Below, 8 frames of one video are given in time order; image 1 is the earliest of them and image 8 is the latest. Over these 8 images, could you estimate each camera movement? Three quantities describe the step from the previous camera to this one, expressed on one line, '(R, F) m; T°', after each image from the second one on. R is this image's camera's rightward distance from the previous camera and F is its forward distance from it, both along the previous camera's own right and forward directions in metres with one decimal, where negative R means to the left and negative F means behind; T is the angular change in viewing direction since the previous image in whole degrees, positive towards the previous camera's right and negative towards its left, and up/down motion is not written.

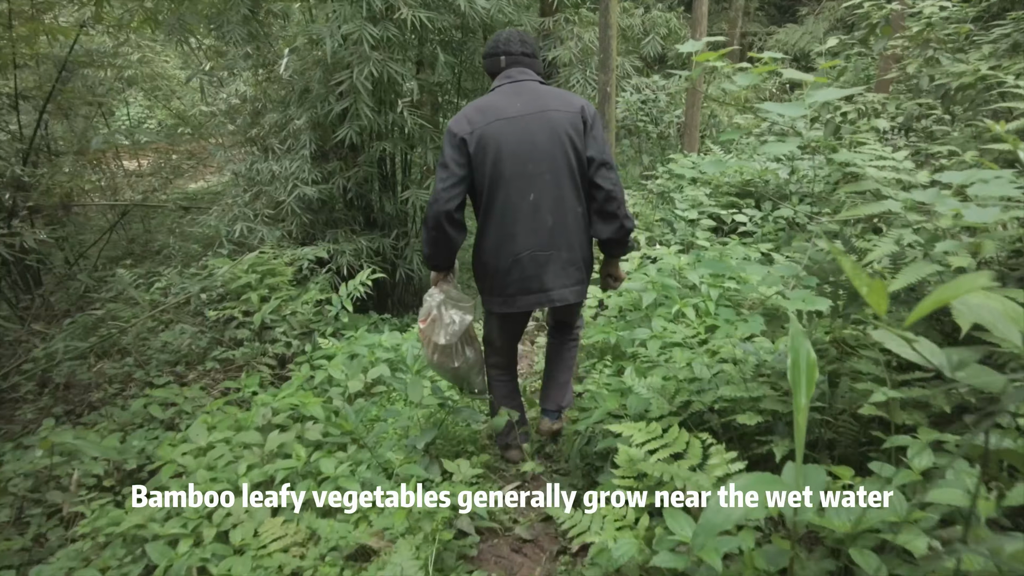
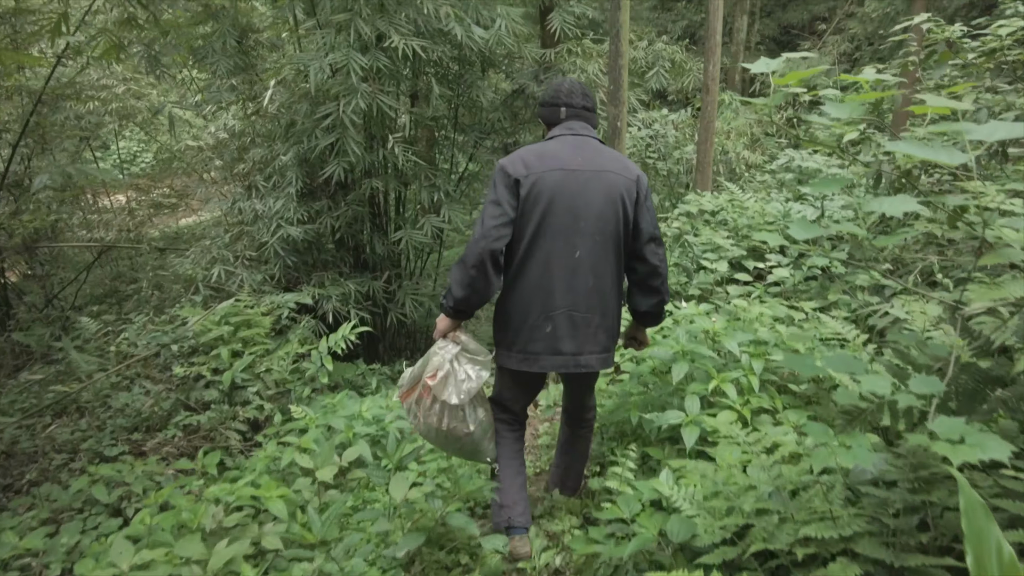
(0.0, +0.3) m; 0°
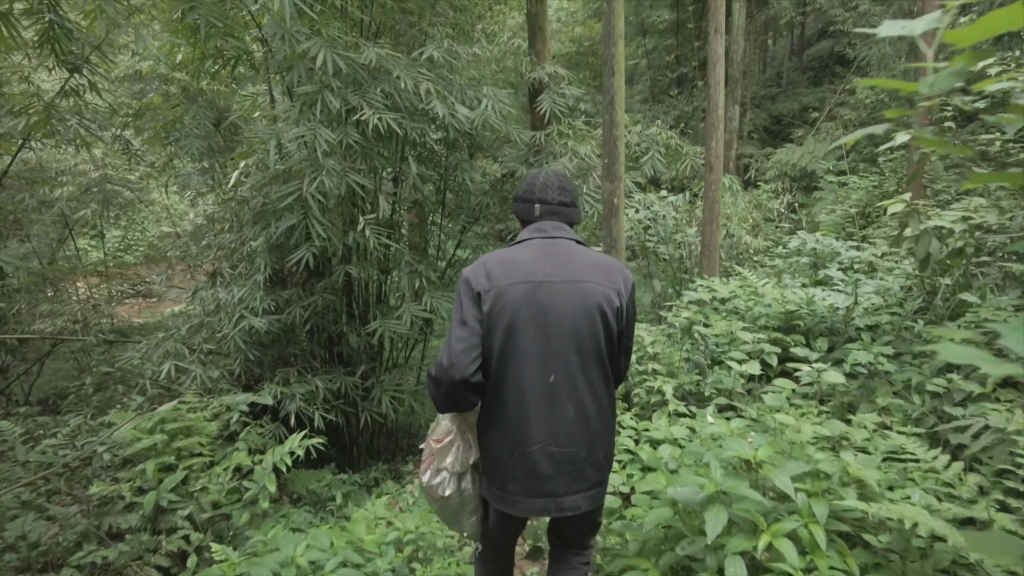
(+0.1, +0.4) m; 0°
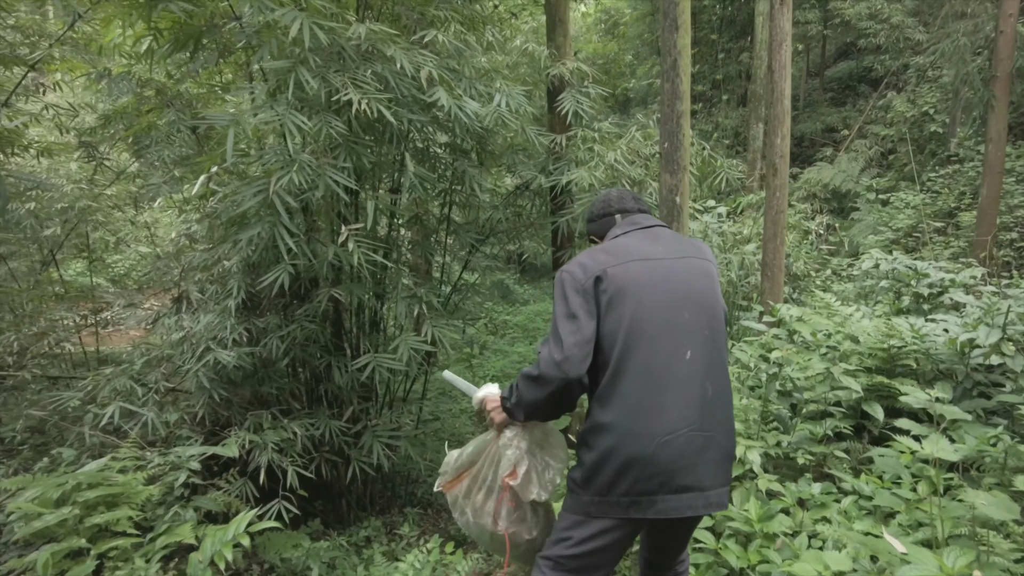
(-0.1, +0.6) m; -1°
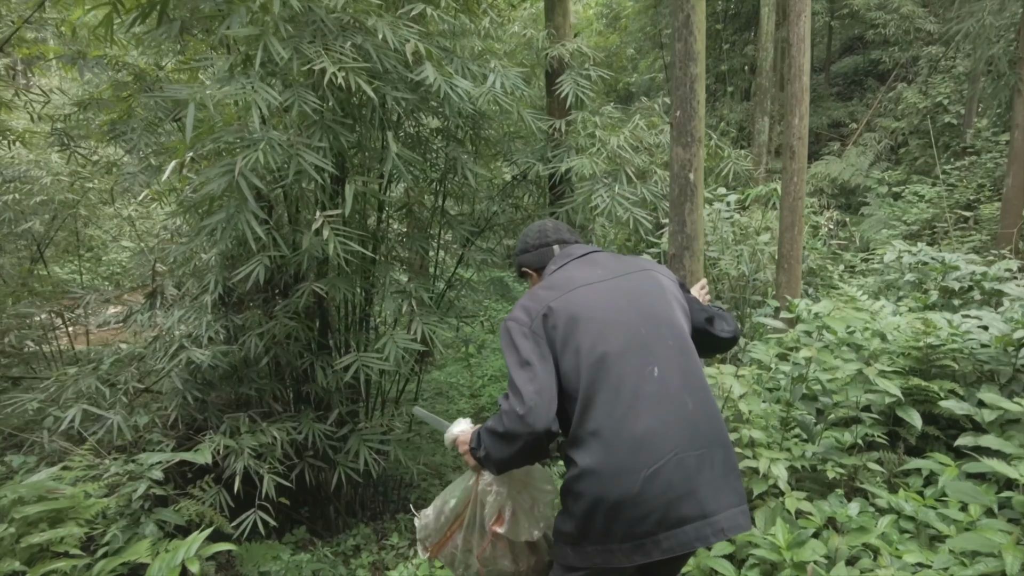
(0.0, +0.2) m; 0°
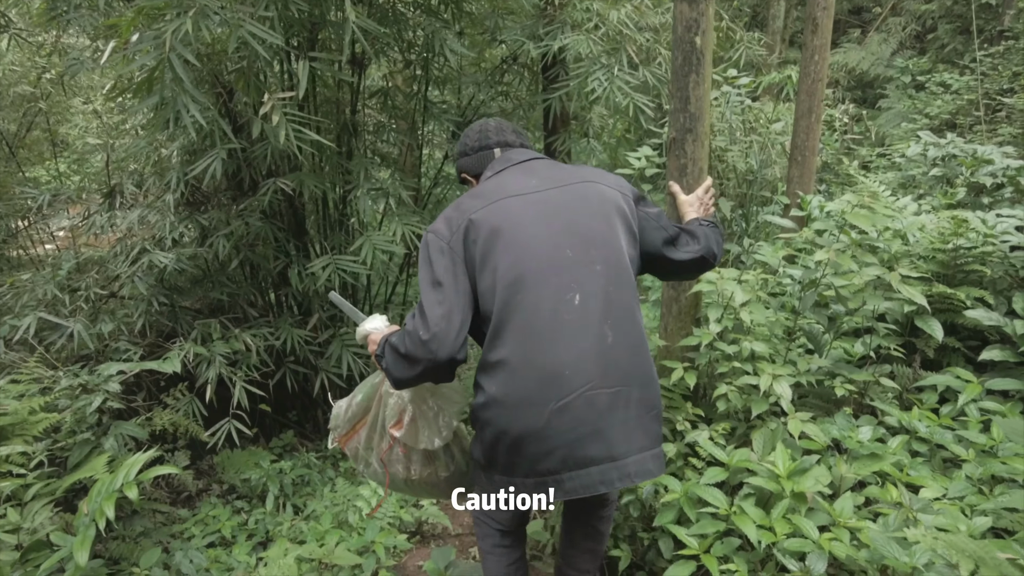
(+0.1, +0.2) m; 0°
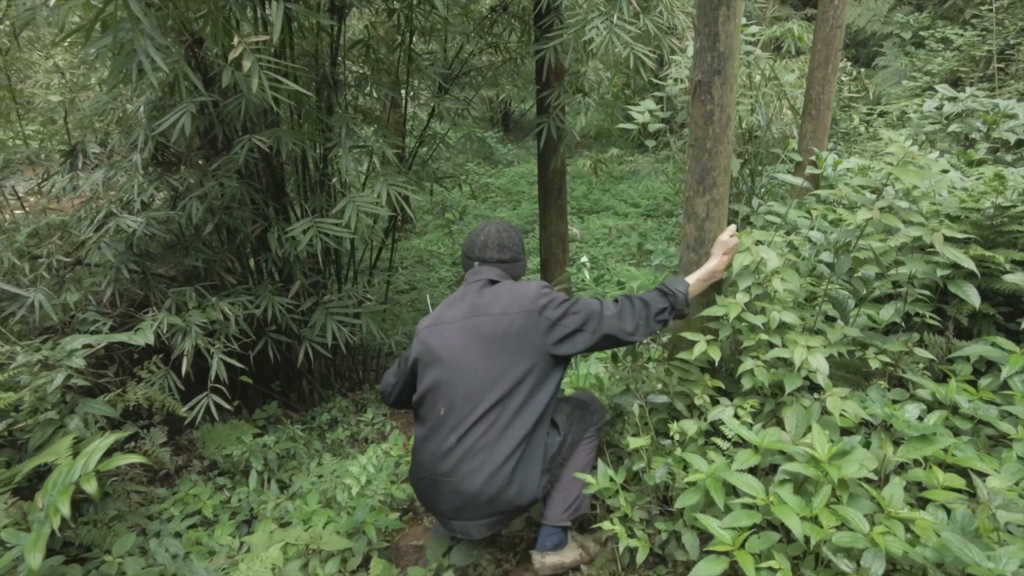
(0.0, +0.1) m; +1°
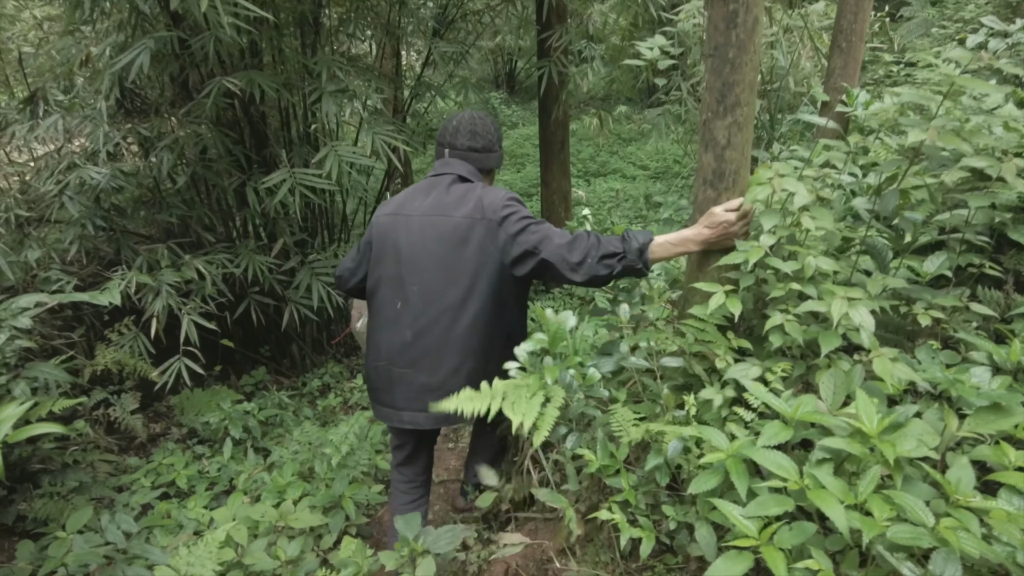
(0.0, +0.2) m; -1°
